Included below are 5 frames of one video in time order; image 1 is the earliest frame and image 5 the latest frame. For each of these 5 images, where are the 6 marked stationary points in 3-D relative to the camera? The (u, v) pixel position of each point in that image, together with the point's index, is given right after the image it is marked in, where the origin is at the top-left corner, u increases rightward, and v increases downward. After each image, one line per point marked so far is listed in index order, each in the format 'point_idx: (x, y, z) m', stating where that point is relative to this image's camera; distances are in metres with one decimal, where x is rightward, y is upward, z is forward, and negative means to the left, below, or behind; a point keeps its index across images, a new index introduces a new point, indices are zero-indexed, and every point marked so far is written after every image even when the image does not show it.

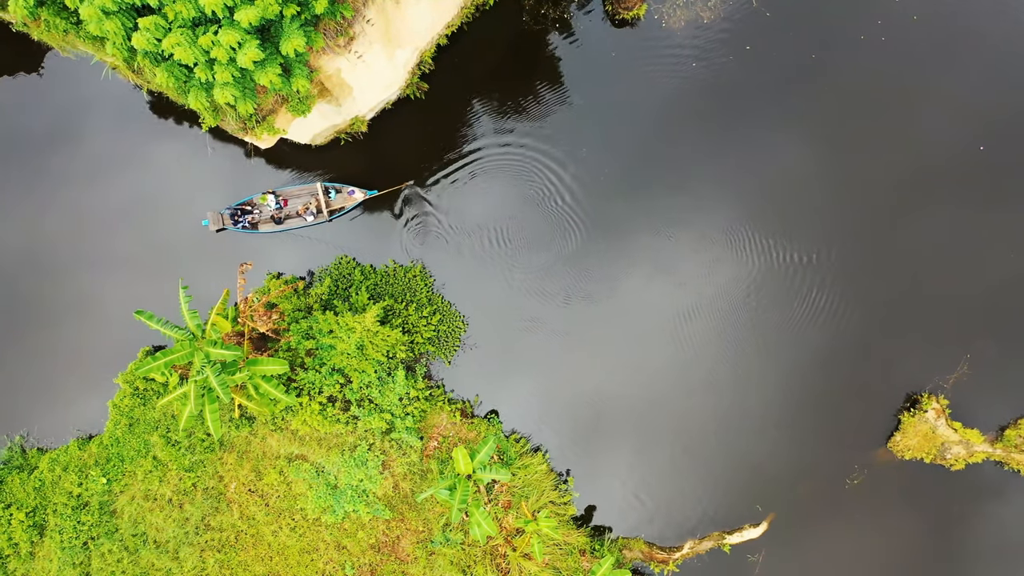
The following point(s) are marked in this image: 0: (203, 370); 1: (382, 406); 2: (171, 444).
0: (-6.5, -1.7, +10.9) m
1: (-3.1, -2.9, +12.5) m
2: (-8.3, -3.8, +12.6) m
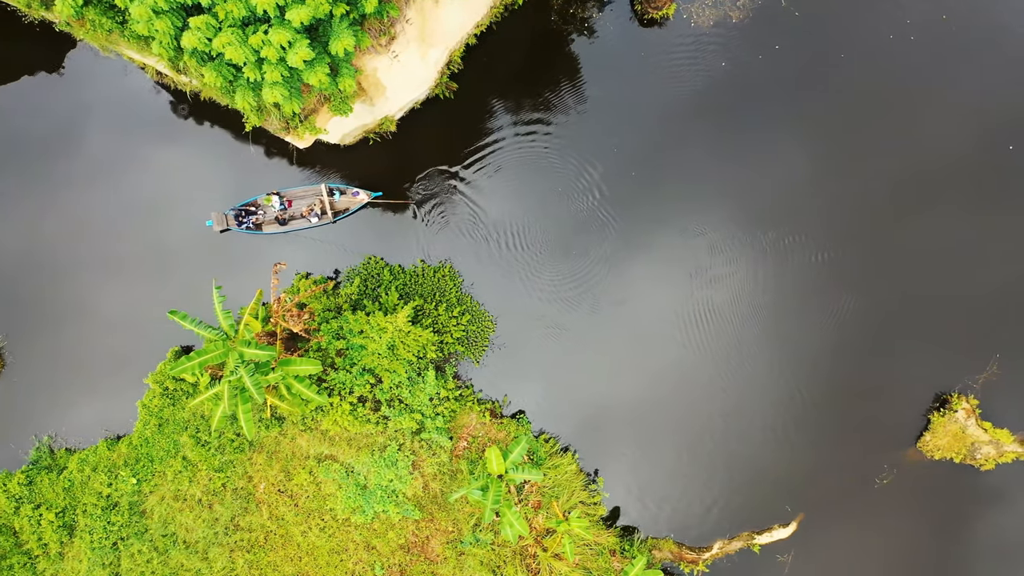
0: (-5.8, -1.7, +10.9) m
1: (-2.4, -2.9, +12.5) m
2: (-7.5, -3.8, +12.6) m
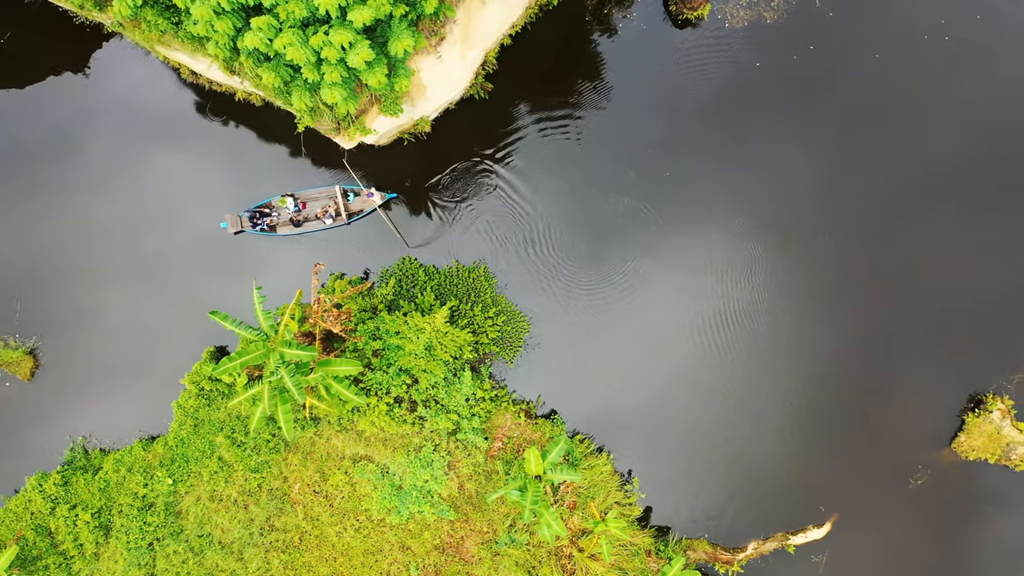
0: (-4.9, -1.7, +10.9) m
1: (-1.5, -2.9, +12.5) m
2: (-6.7, -3.8, +12.6) m
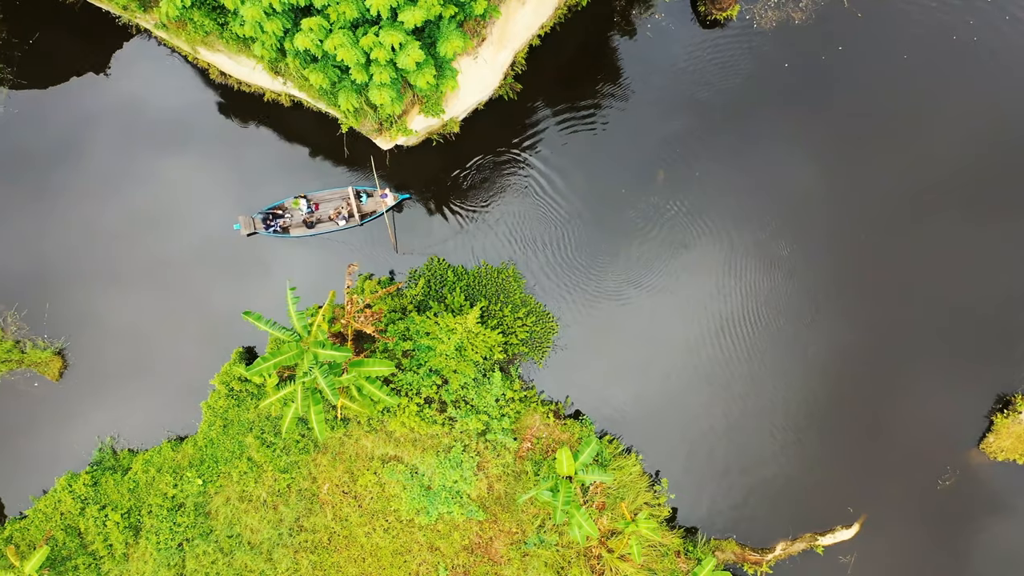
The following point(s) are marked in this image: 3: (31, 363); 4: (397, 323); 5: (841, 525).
0: (-4.2, -1.7, +10.9) m
1: (-0.8, -2.9, +12.5) m
2: (-6.0, -3.8, +12.6) m
3: (-12.4, -1.9, +13.5) m
4: (-2.8, -0.9, +12.5) m
5: (+8.6, -6.2, +13.6) m
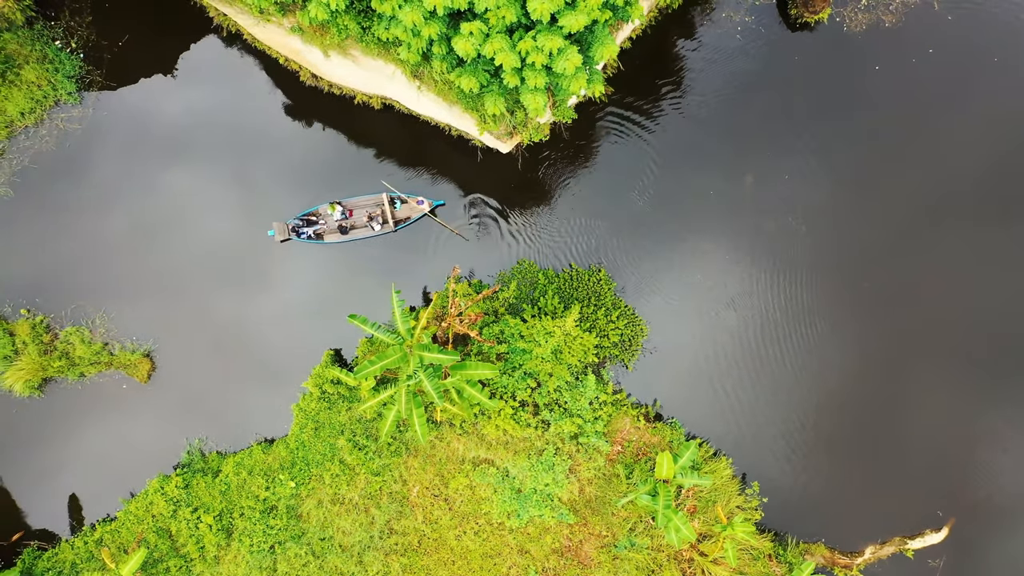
0: (-2.0, -1.8, +10.8) m
1: (+1.4, -3.0, +12.5) m
2: (-3.8, -3.9, +12.6) m
3: (-10.2, -2.0, +13.5) m
4: (-0.5, -0.9, +12.5) m
5: (+10.8, -6.3, +13.6) m
